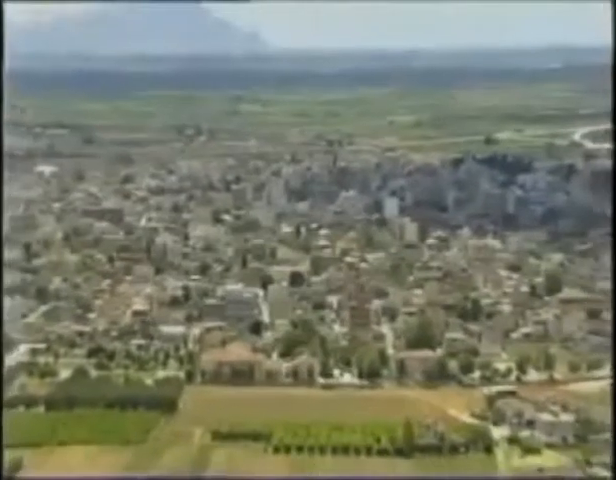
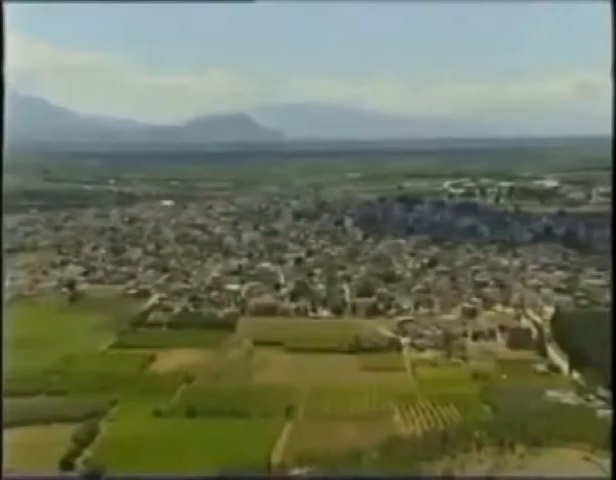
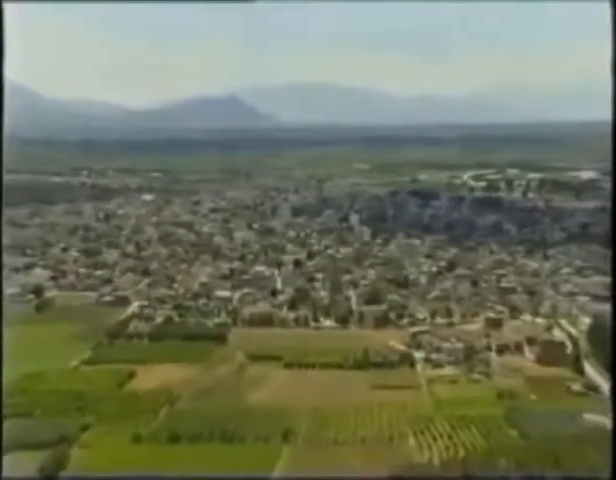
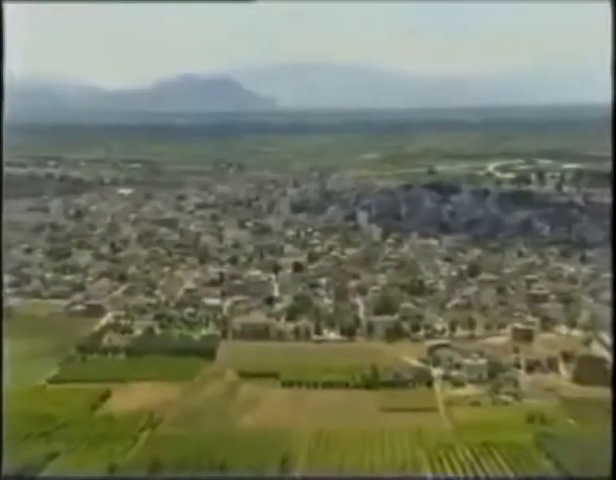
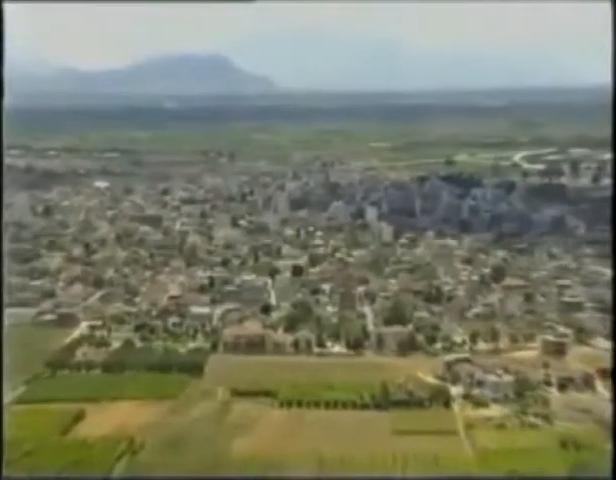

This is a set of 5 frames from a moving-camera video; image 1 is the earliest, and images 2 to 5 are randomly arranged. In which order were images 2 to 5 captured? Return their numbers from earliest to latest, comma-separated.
5, 4, 3, 2
